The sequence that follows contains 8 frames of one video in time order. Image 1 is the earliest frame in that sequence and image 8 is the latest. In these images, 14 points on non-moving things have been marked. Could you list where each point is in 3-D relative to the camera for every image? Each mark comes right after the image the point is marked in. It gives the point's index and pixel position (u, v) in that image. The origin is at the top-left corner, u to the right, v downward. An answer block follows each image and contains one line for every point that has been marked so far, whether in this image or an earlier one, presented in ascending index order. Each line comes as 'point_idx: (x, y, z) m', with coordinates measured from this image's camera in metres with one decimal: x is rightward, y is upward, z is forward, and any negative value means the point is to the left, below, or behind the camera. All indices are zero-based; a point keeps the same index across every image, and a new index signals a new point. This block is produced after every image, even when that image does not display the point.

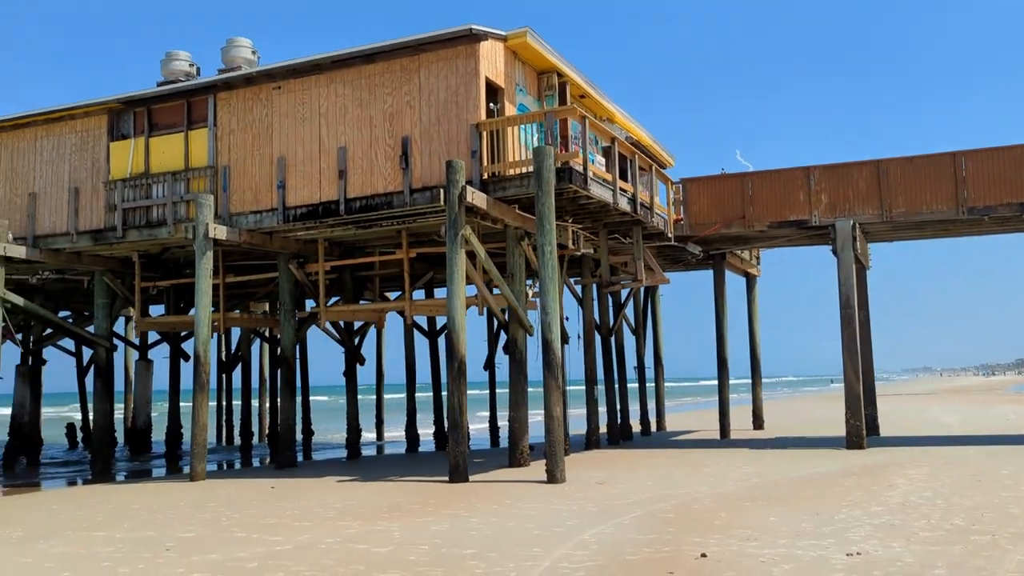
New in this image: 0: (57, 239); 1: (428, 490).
0: (-7.4, +0.8, +13.5) m
1: (-0.9, -2.1, +8.7) m
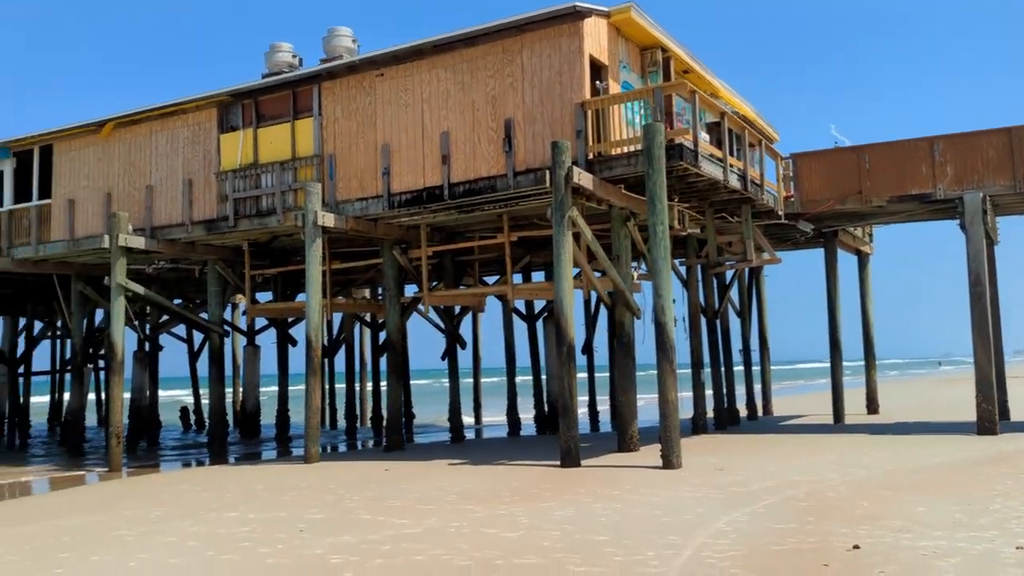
0: (-5.7, +1.0, +14.0) m
1: (+0.3, -1.9, +8.6) m
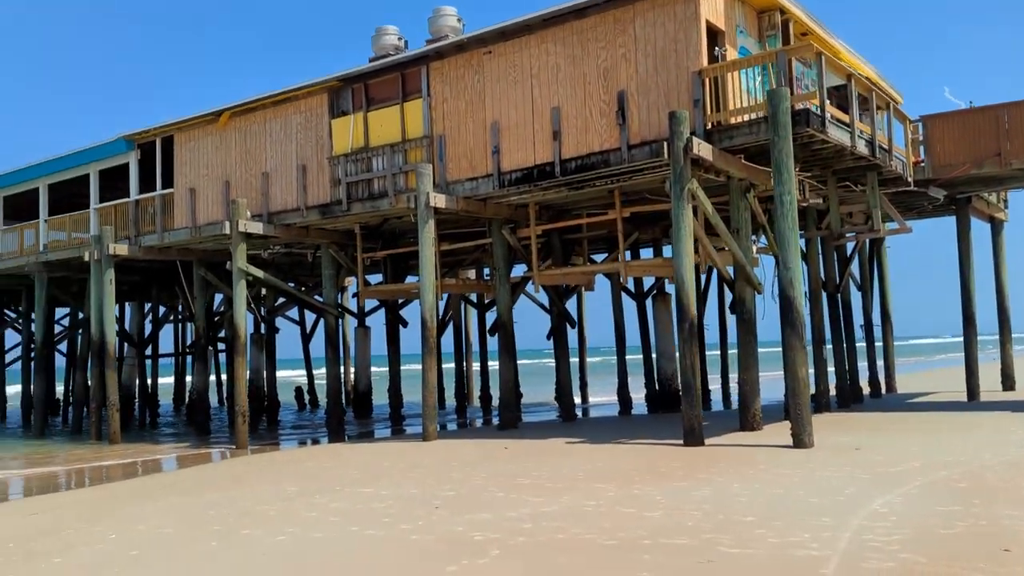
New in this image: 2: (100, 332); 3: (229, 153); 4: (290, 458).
0: (-3.9, +1.3, +14.4) m
1: (+1.6, -1.7, +8.4) m
2: (-8.8, -0.9, +17.8) m
3: (-5.3, +2.5, +15.5) m
4: (-2.8, -2.1, +10.4) m
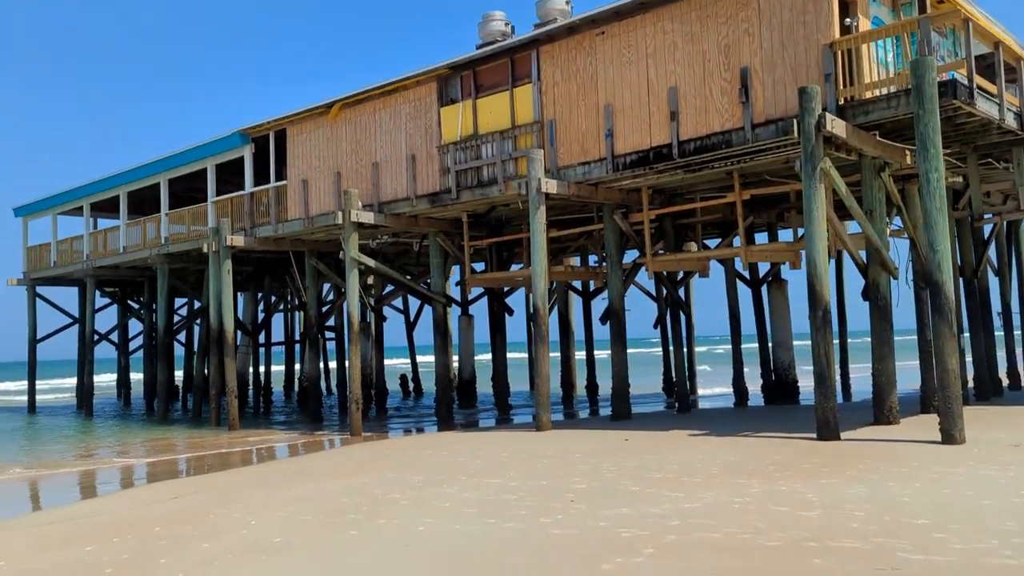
0: (-2.0, +1.5, +14.5) m
1: (+2.8, -1.5, +8.0) m
2: (-6.5, -0.7, +18.4) m
3: (-3.3, +2.7, +15.7) m
4: (-1.3, -2.0, +10.4) m
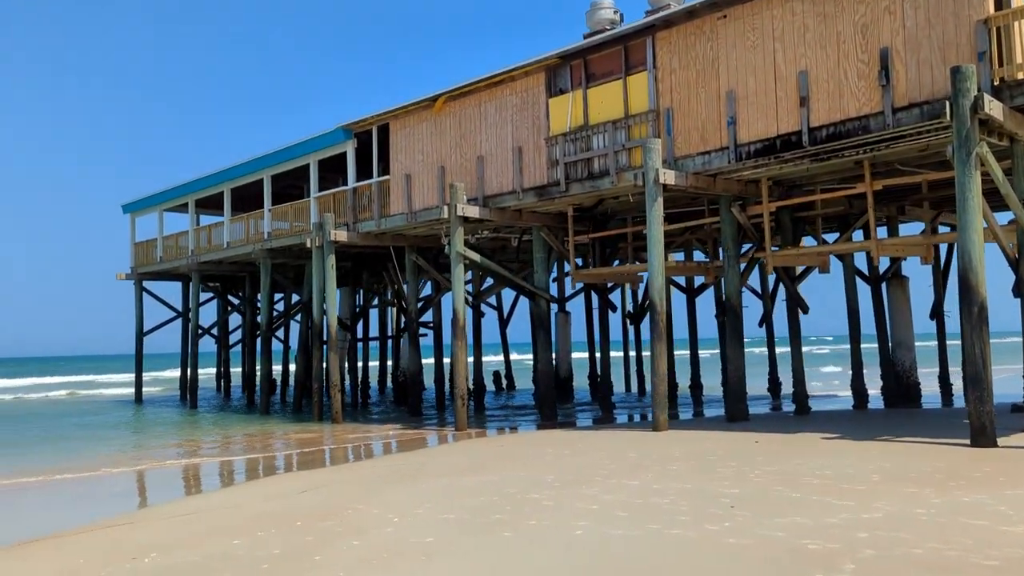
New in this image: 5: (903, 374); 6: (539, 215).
0: (-0.1, +1.6, +14.3) m
1: (+4.0, -1.5, +7.3) m
2: (-4.3, -0.6, +18.6) m
3: (-1.3, +2.8, +15.6) m
4: (+0.2, -1.9, +10.1) m
5: (+7.4, -1.6, +15.7) m
6: (+0.5, +1.4, +15.4) m
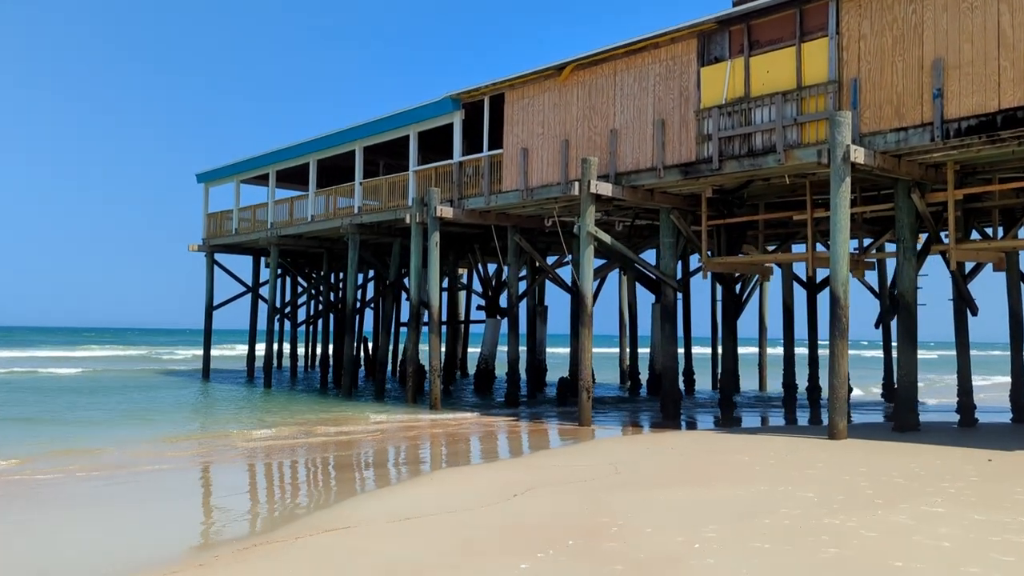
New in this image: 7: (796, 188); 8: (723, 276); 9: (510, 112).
0: (+2.1, +1.8, +13.1) m
1: (+5.8, -1.5, +6.1) m
2: (-2.0, -0.1, +17.6) m
3: (+1.0, +3.1, +14.5) m
4: (+2.1, -1.7, +9.0) m
5: (+9.5, -1.7, +14.3) m
6: (+2.7, +1.6, +14.3) m
7: (+4.7, +1.6, +13.6) m
8: (+4.0, +0.2, +15.9) m
9: (0.0, +3.3, +15.7) m
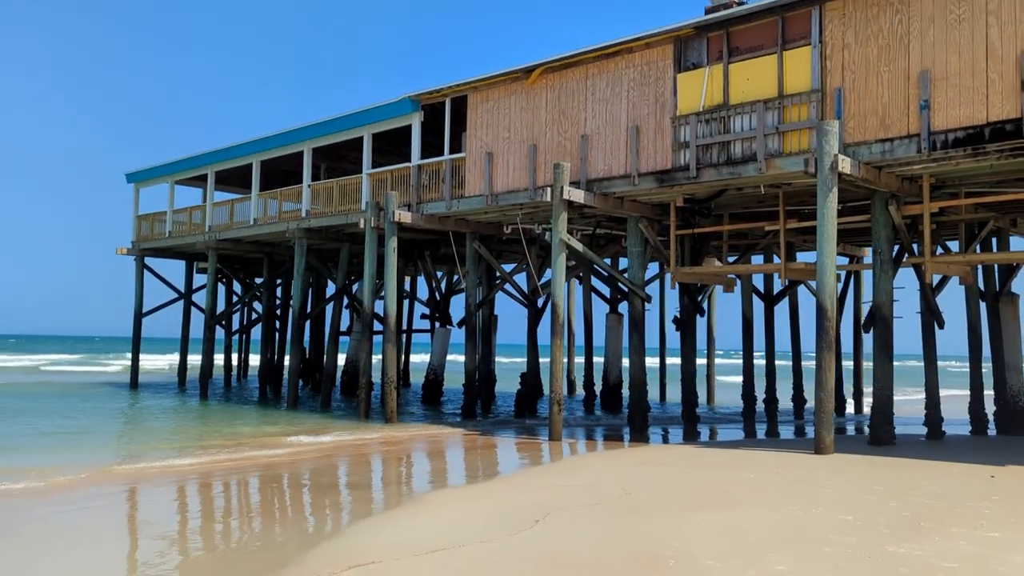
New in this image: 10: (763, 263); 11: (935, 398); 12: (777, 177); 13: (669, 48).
0: (+1.6, +1.6, +12.8) m
1: (+5.9, -1.6, +6.1) m
2: (-2.8, -0.3, +16.9) m
3: (+0.4, +3.0, +14.1) m
4: (+1.9, -1.8, +8.6) m
5: (+8.9, -1.9, +14.5) m
6: (+2.1, +1.4, +14.0) m
7: (+4.1, +1.5, +13.5) m
8: (+3.3, 0.0, +15.7) m
9: (-0.7, +3.2, +15.2) m
10: (+4.9, +0.5, +16.2) m
11: (+6.4, -1.7, +12.6) m
12: (+3.6, +1.5, +11.0) m
13: (+2.3, +3.6, +12.3) m
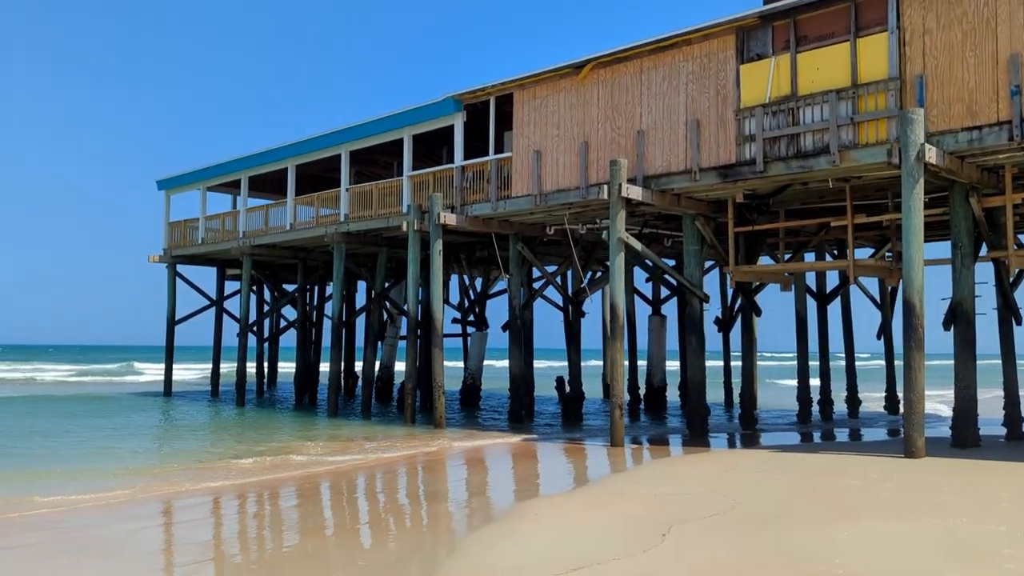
0: (+2.4, +1.6, +12.4) m
1: (+6.7, -1.5, +5.5) m
2: (-1.9, -0.4, +16.5) m
3: (+1.3, +3.0, +13.7) m
4: (+2.7, -1.8, +8.2) m
5: (+9.8, -1.8, +14.0) m
6: (+3.0, +1.4, +13.6) m
7: (+5.0, +1.5, +13.1) m
8: (+4.2, 0.0, +15.2) m
9: (+0.2, +3.1, +14.8) m
10: (+5.8, +0.5, +15.8) m
11: (+7.3, -1.6, +12.1) m
12: (+4.4, +1.5, +10.6) m
13: (+3.1, +3.6, +11.9) m
